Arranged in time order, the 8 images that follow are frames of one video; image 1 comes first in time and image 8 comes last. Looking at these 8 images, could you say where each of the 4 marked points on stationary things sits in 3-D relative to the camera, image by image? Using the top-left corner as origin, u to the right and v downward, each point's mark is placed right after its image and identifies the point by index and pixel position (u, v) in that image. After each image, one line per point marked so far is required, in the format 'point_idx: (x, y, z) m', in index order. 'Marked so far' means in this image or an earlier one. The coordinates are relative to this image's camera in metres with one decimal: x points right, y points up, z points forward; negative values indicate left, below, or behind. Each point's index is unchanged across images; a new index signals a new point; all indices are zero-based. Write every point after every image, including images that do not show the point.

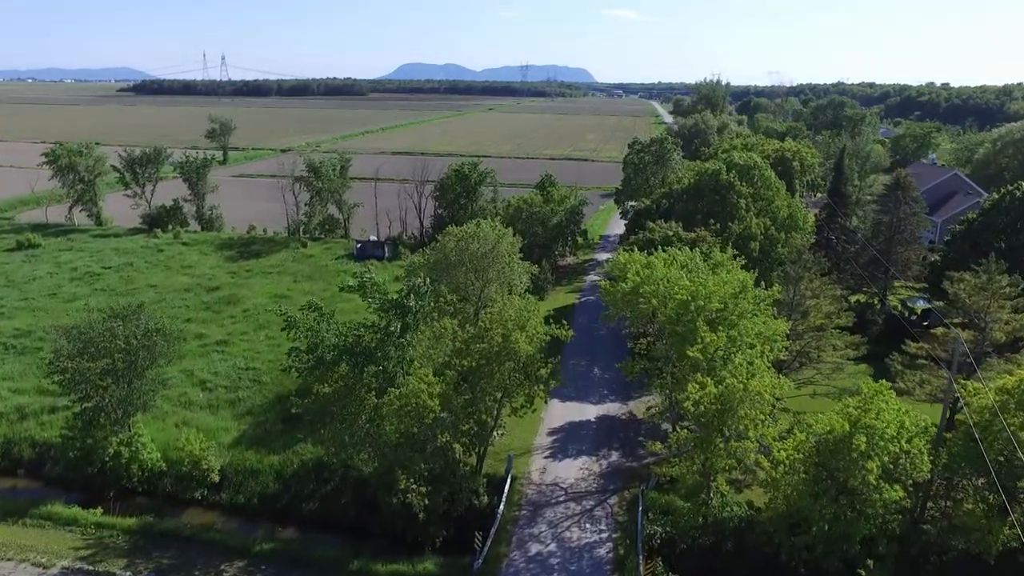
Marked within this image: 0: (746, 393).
0: (+4.0, -1.8, +18.2) m
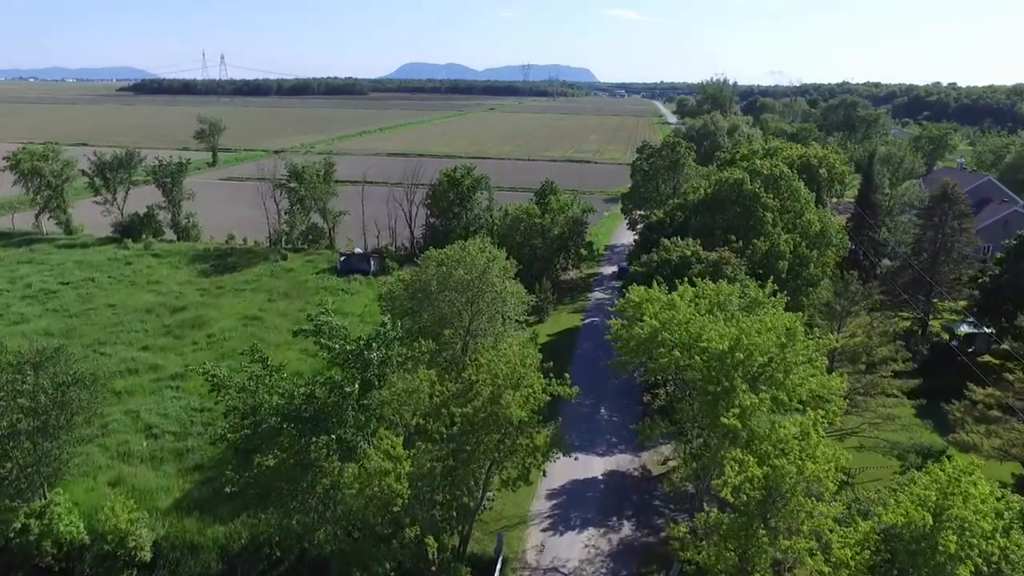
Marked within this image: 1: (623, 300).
0: (+3.9, -2.5, +14.1) m
1: (+2.1, -0.2, +19.7) m
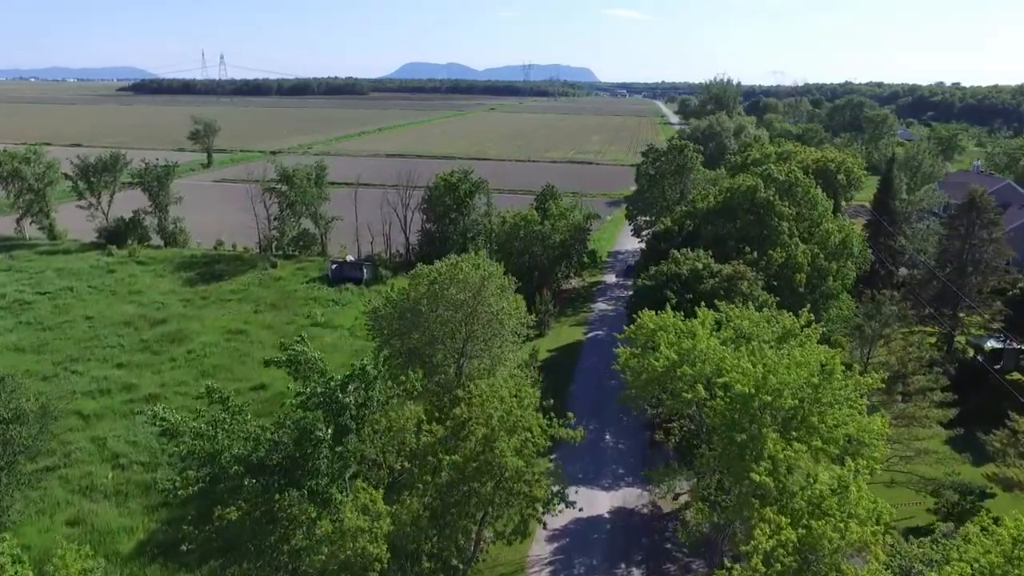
0: (+3.8, -2.9, +12.1) m
1: (+2.0, -0.6, +17.7) m
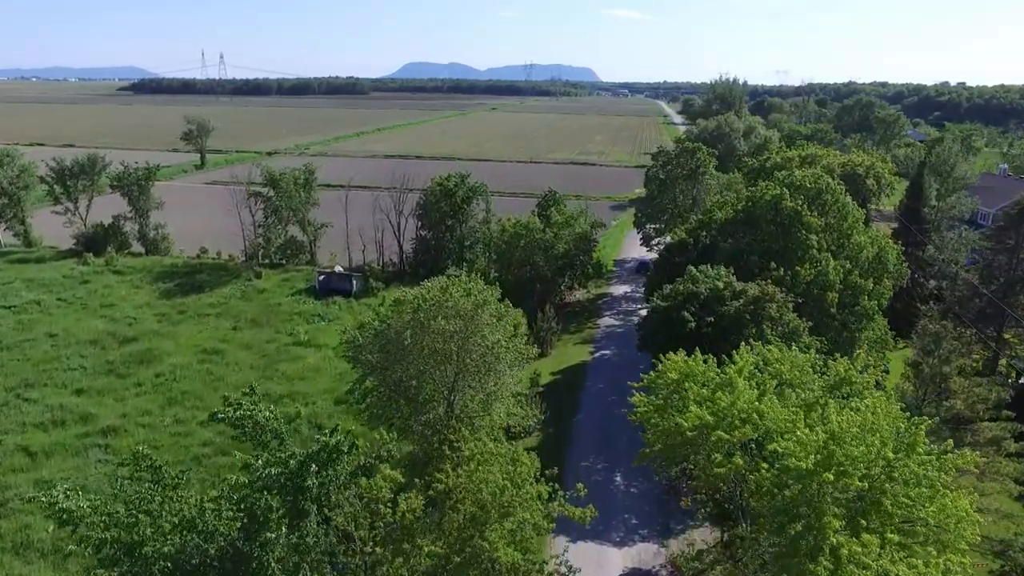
0: (+3.8, -3.4, +9.3) m
1: (+2.0, -1.1, +14.9) m
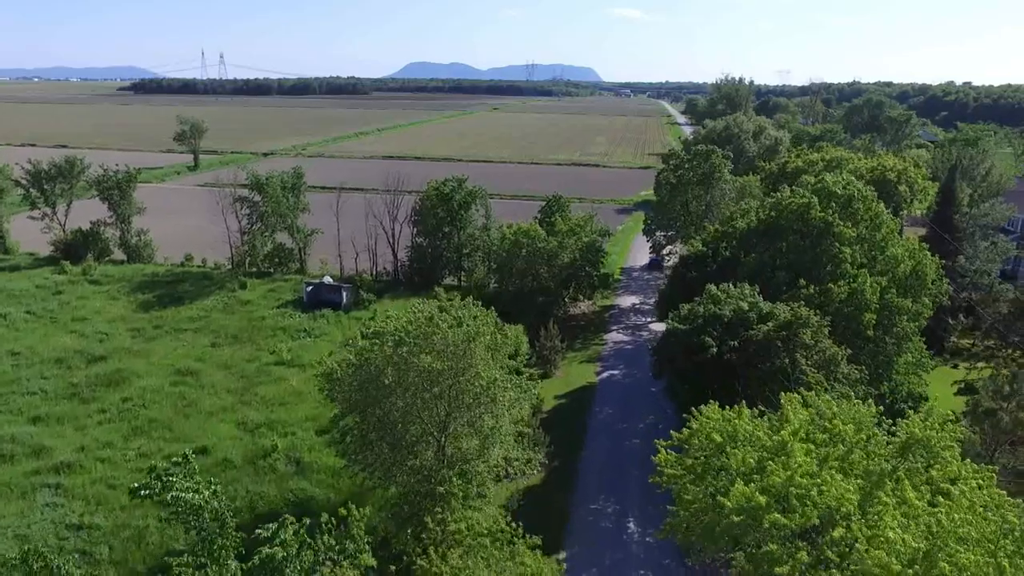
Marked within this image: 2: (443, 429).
0: (+3.7, -3.8, +6.7) m
1: (+2.0, -1.5, +12.3) m
2: (-1.1, -2.2, +16.8) m
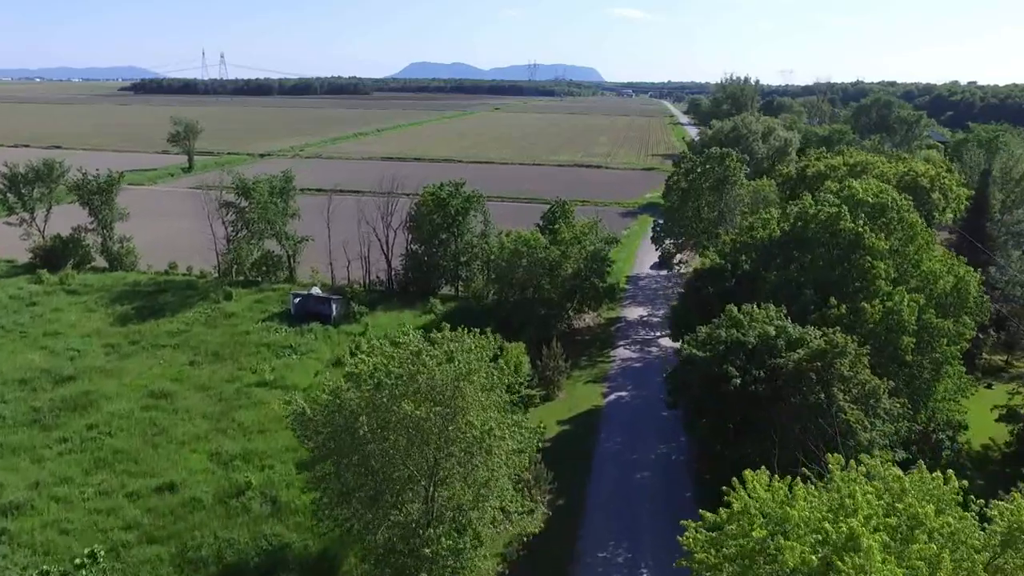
0: (+3.7, -4.2, +4.5) m
1: (+2.0, -1.9, +10.1) m
2: (-1.1, -2.6, +14.5) m
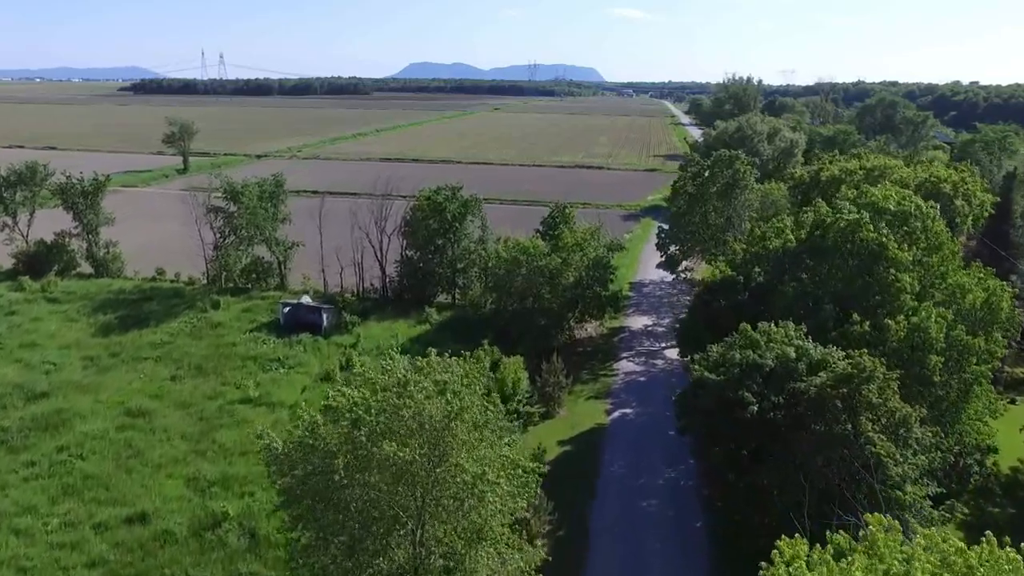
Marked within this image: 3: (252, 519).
0: (+3.7, -4.5, +3.0) m
1: (+1.9, -2.2, +8.6) m
2: (-1.2, -2.9, +13.0) m
3: (-4.9, -4.3, +19.8) m
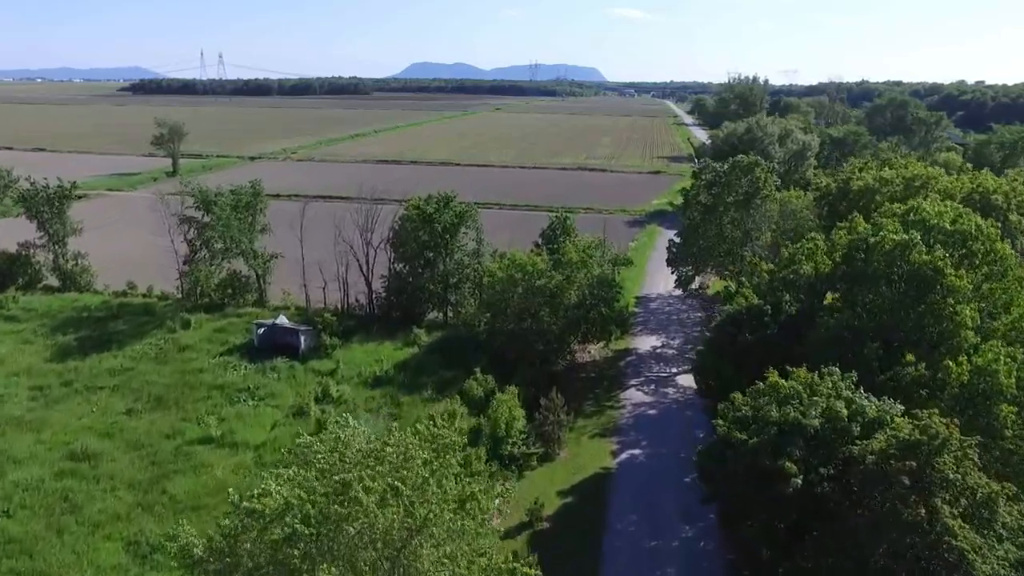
0: (+3.5, -5.1, 0.0) m
1: (+1.7, -2.8, +5.5) m
2: (-1.3, -3.5, +10.0) m
3: (-5.0, -4.8, +16.7) m
